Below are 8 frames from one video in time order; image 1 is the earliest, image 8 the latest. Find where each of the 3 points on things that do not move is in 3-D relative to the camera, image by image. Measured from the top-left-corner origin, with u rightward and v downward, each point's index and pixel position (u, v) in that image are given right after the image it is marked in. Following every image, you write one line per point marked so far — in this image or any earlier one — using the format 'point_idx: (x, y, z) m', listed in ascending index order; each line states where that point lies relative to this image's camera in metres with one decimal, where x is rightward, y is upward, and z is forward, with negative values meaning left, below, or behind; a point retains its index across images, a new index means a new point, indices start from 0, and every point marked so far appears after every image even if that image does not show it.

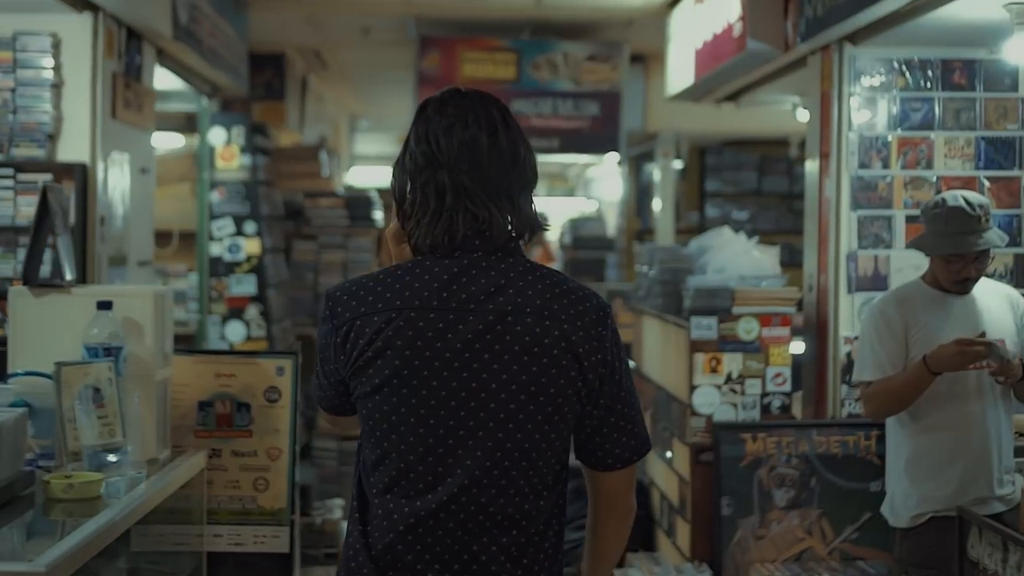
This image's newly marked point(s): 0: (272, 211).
0: (-1.1, +0.4, +6.5) m
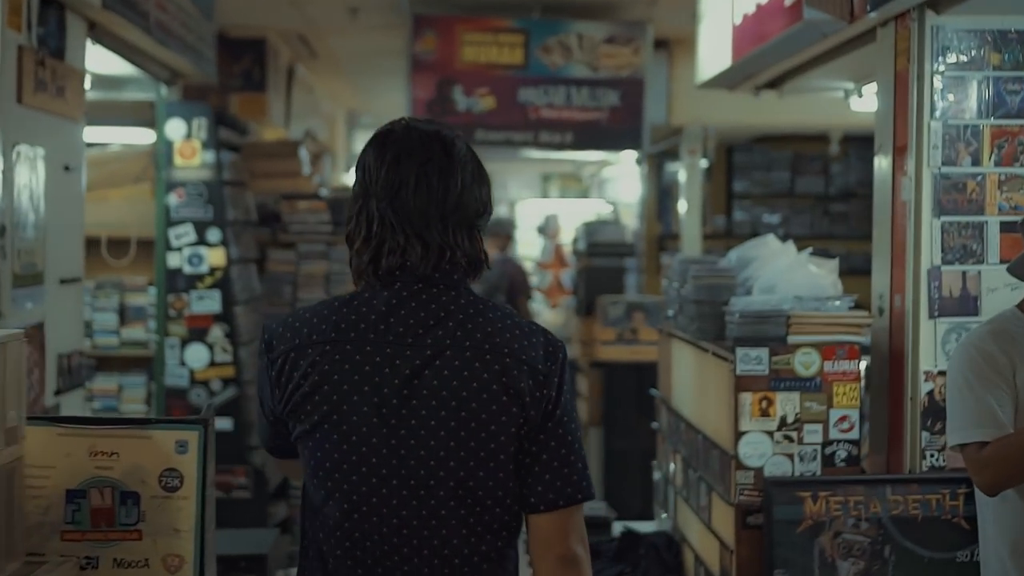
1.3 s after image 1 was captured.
0: (-1.1, +0.3, +5.6) m
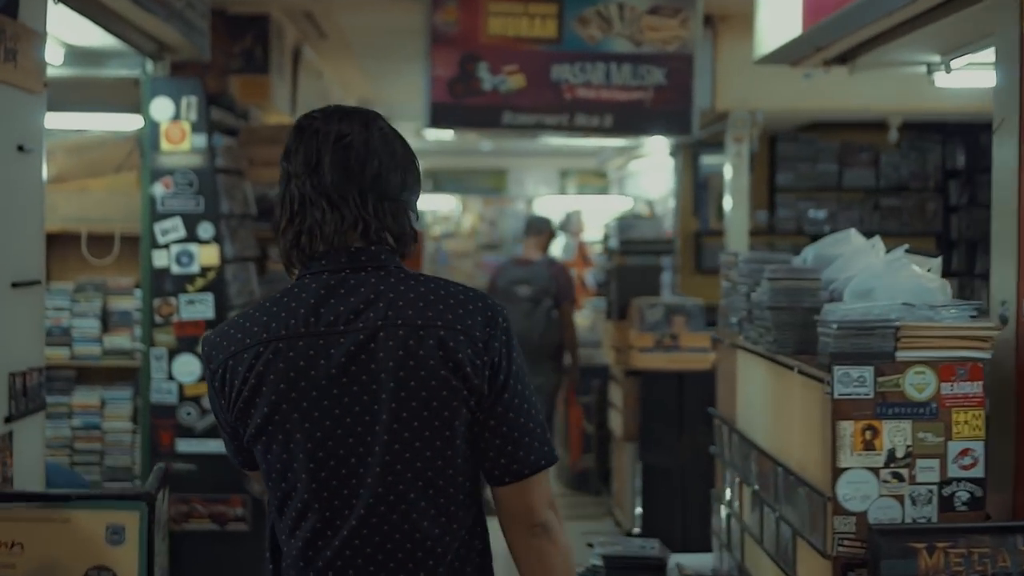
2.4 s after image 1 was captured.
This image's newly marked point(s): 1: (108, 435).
0: (-1.0, +0.3, +4.9) m
1: (-1.5, -0.6, +5.2) m
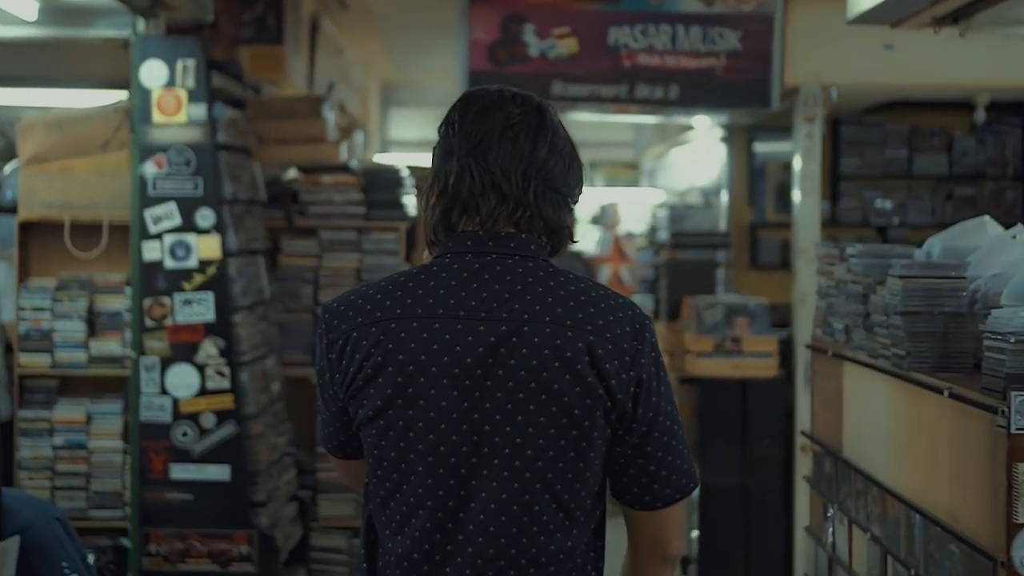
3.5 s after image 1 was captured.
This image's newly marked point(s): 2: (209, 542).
0: (-0.8, +0.3, +4.2) m
1: (-1.4, -0.5, +4.5) m
2: (-0.9, -0.7, +4.0) m
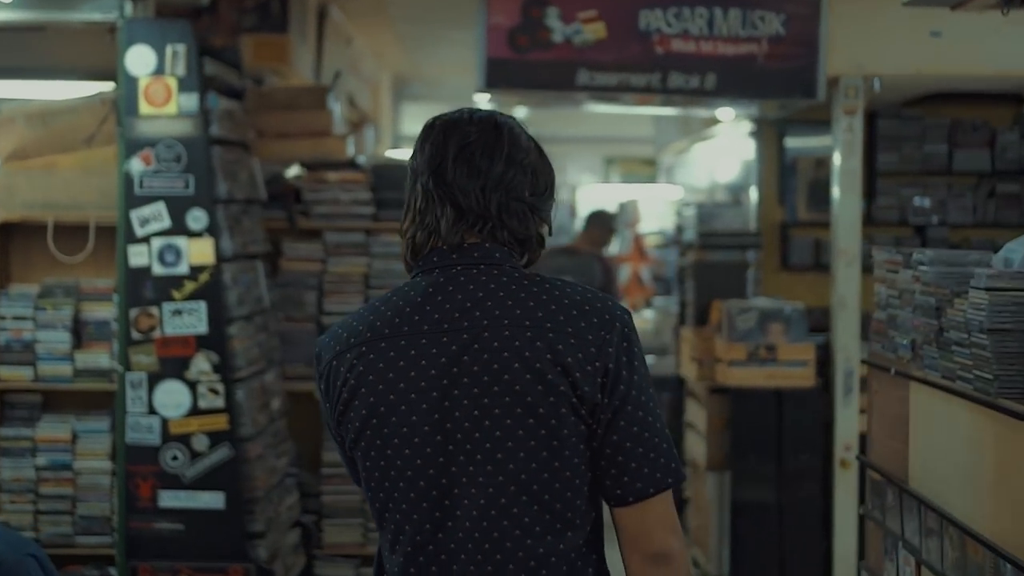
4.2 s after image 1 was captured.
0: (-0.8, +0.3, +3.8) m
1: (-1.3, -0.6, +4.2) m
2: (-0.8, -0.8, +3.6) m
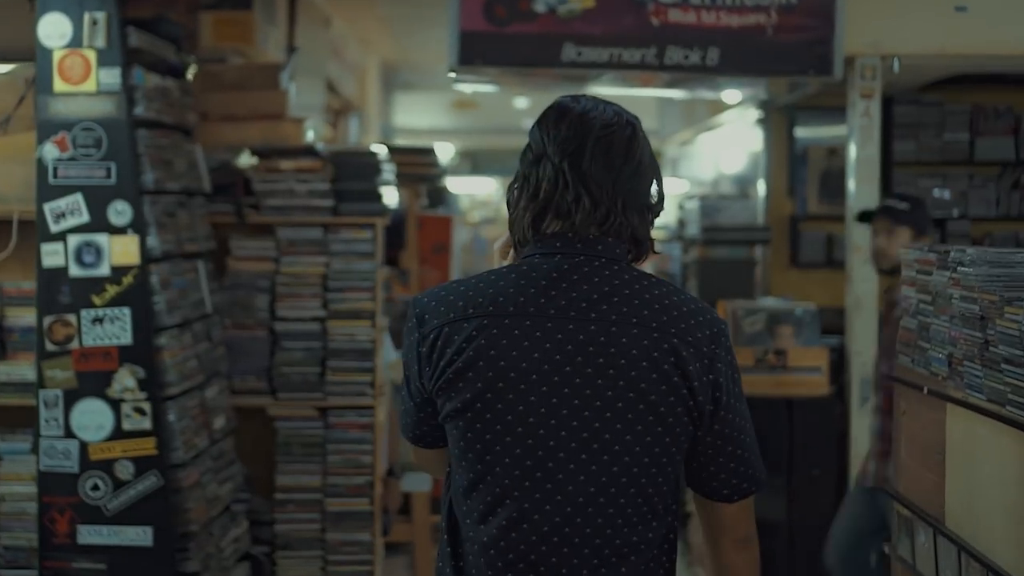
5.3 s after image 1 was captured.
0: (-0.8, +0.3, +3.4) m
1: (-1.4, -0.6, +3.7) m
2: (-0.9, -0.8, +3.2) m
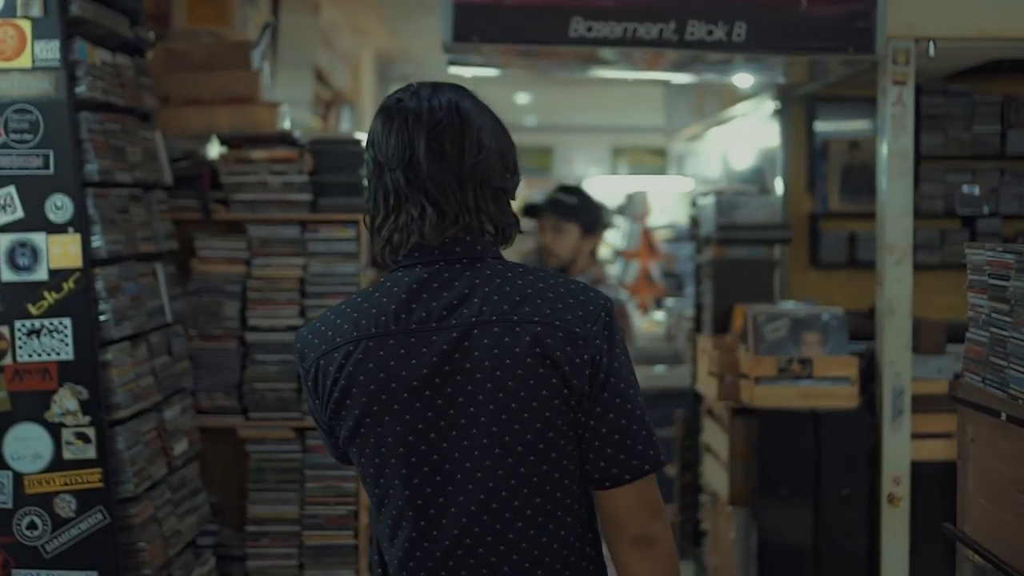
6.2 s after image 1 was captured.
0: (-0.8, +0.2, +2.9) m
1: (-1.4, -0.6, +3.3) m
2: (-0.9, -0.8, +2.7) m
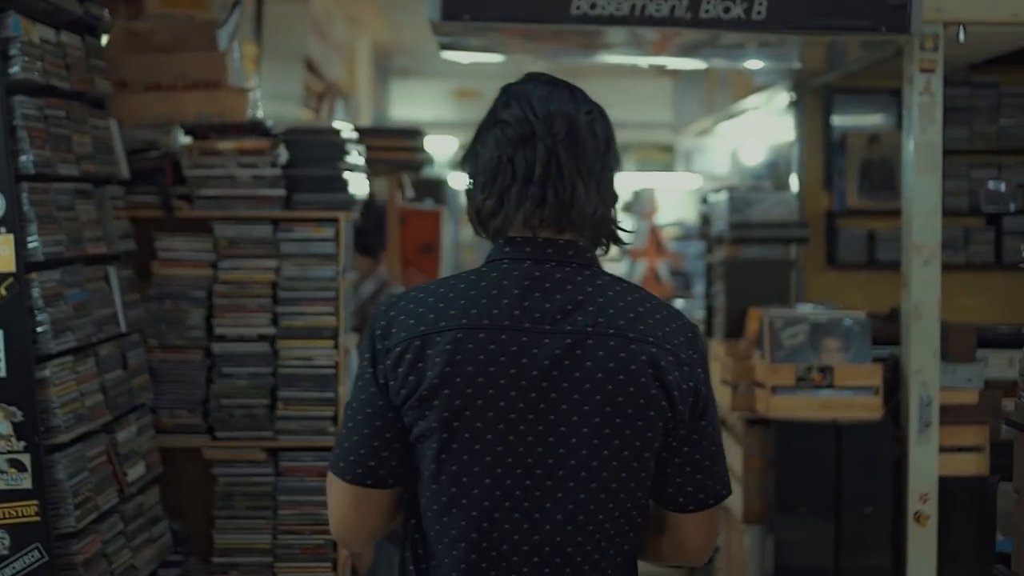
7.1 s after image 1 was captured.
0: (-0.8, +0.2, +2.6) m
1: (-1.4, -0.6, +3.0) m
2: (-0.9, -0.8, +2.4) m
